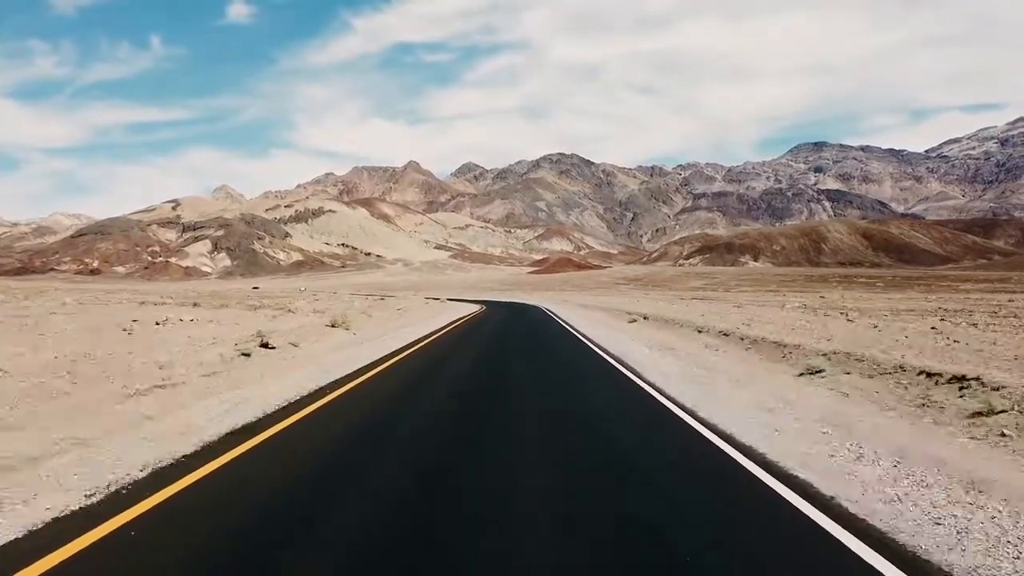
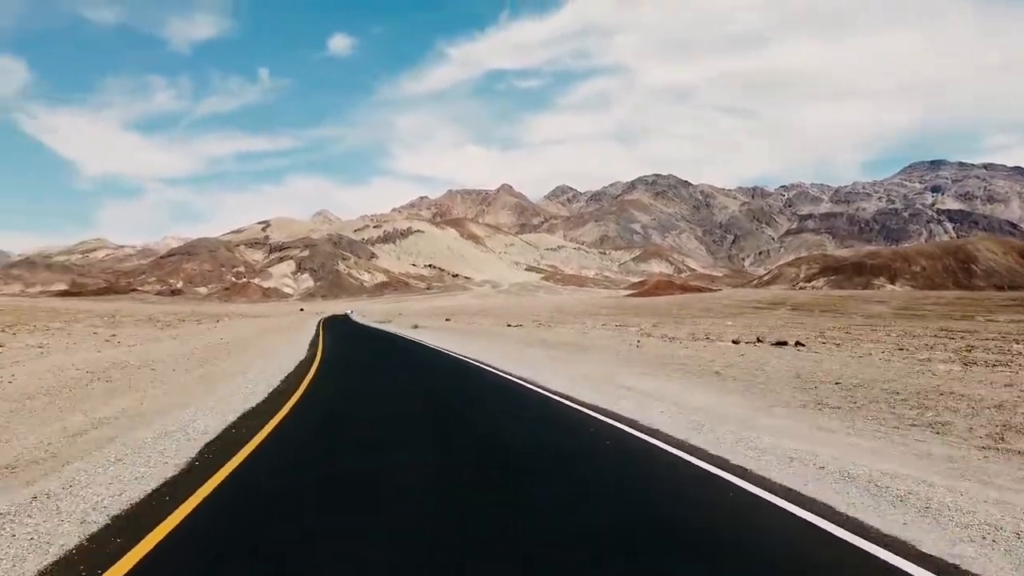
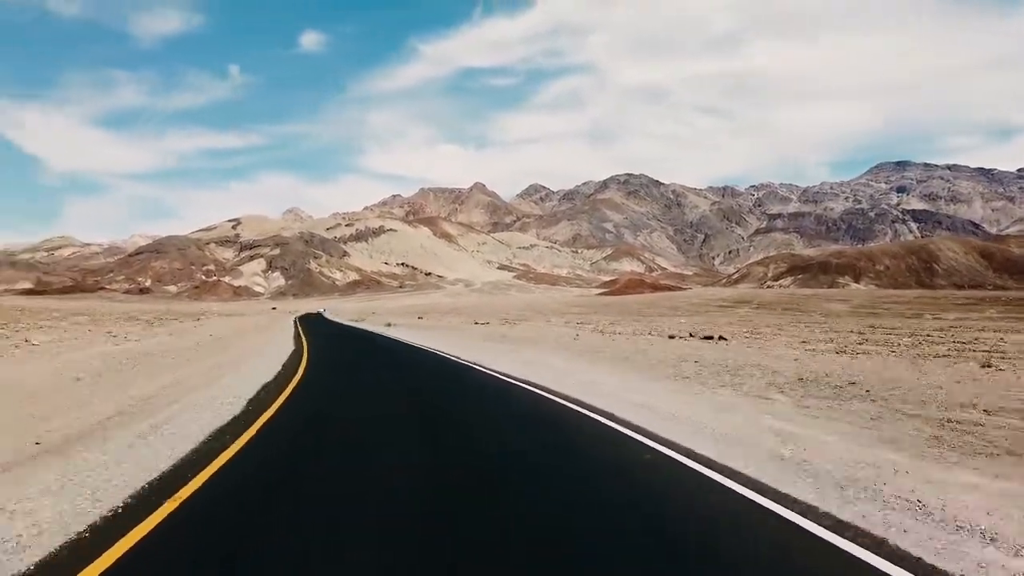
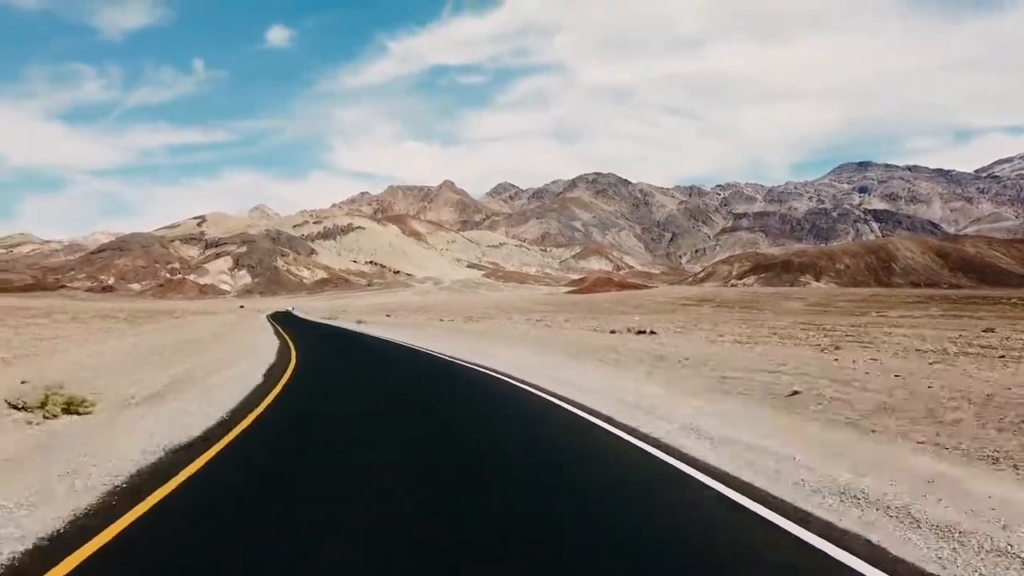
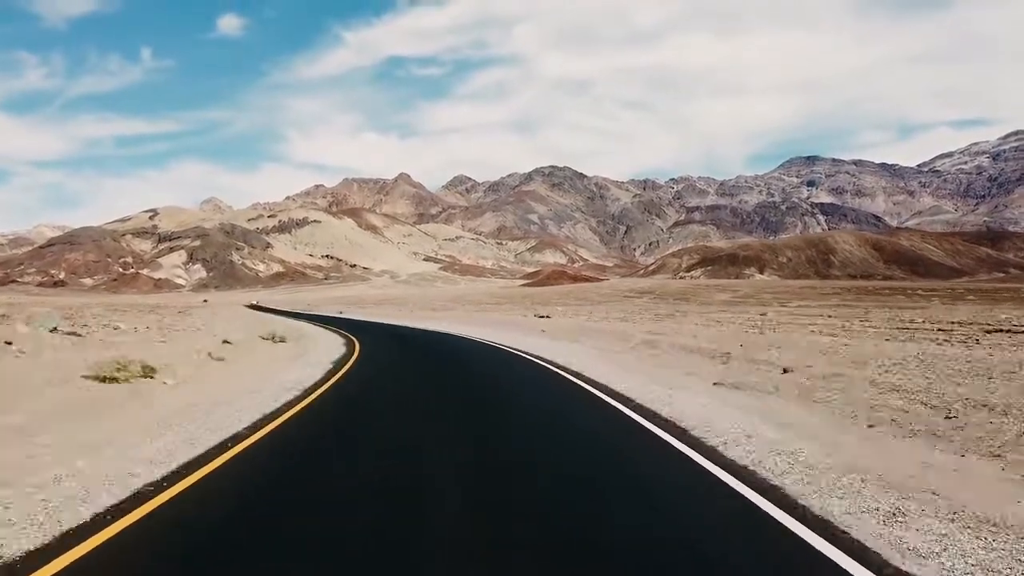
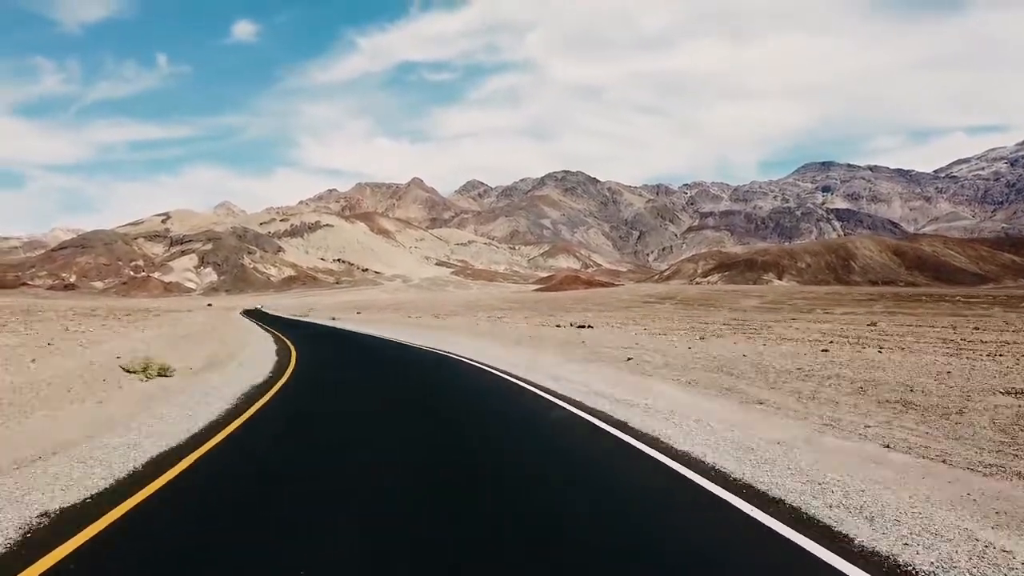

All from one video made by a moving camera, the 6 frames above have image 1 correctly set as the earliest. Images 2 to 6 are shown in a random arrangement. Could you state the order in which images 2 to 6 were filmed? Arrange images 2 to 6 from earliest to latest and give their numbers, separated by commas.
5, 6, 4, 3, 2
